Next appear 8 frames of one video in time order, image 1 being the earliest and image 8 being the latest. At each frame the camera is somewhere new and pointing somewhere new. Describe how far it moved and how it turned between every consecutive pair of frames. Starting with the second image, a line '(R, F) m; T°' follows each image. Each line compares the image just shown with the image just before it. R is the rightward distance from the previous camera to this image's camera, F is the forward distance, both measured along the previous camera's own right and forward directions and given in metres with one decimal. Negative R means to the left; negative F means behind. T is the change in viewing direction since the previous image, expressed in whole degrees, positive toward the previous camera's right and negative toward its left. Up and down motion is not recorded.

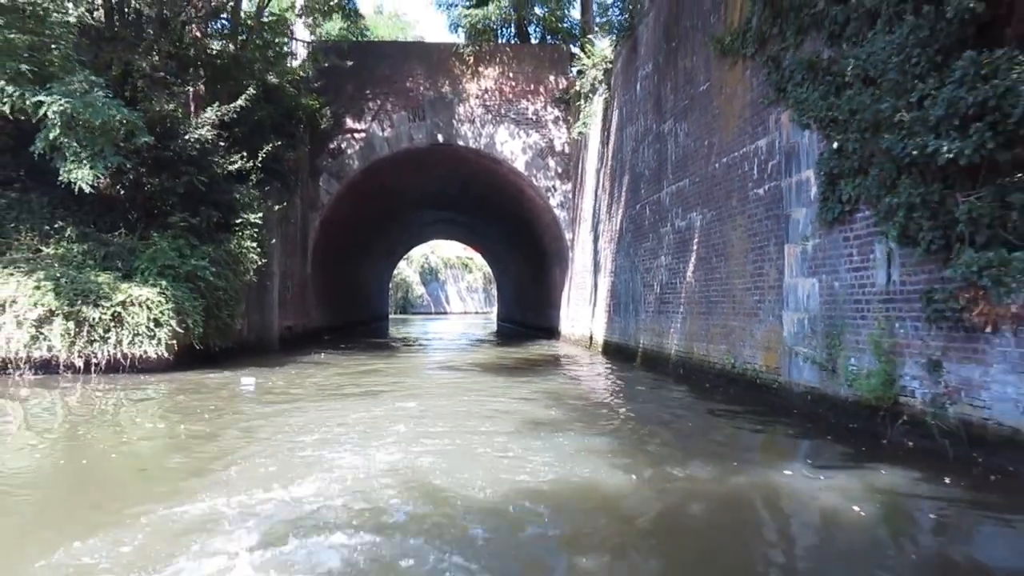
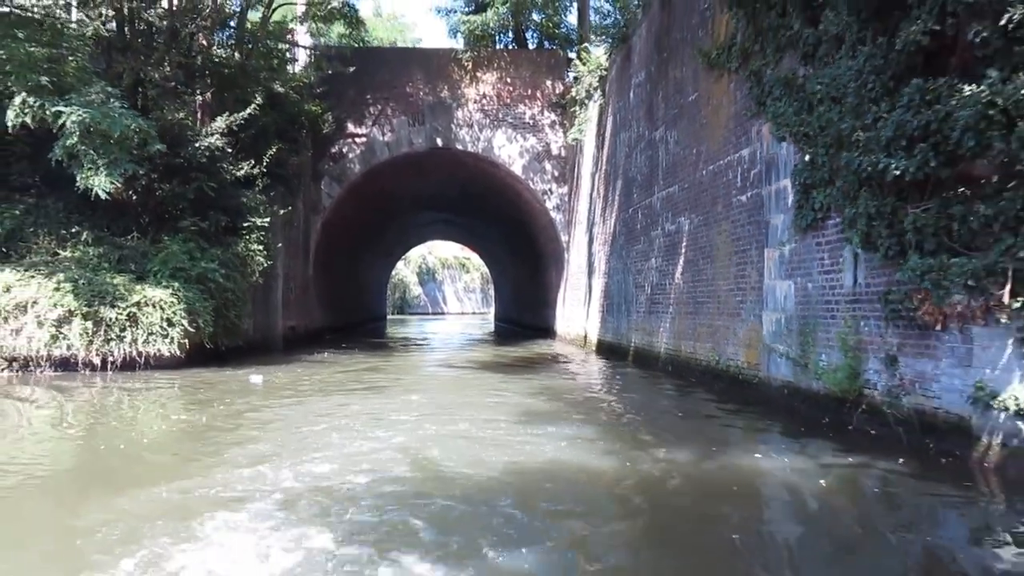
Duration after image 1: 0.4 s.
(0.0, -0.4) m; 0°
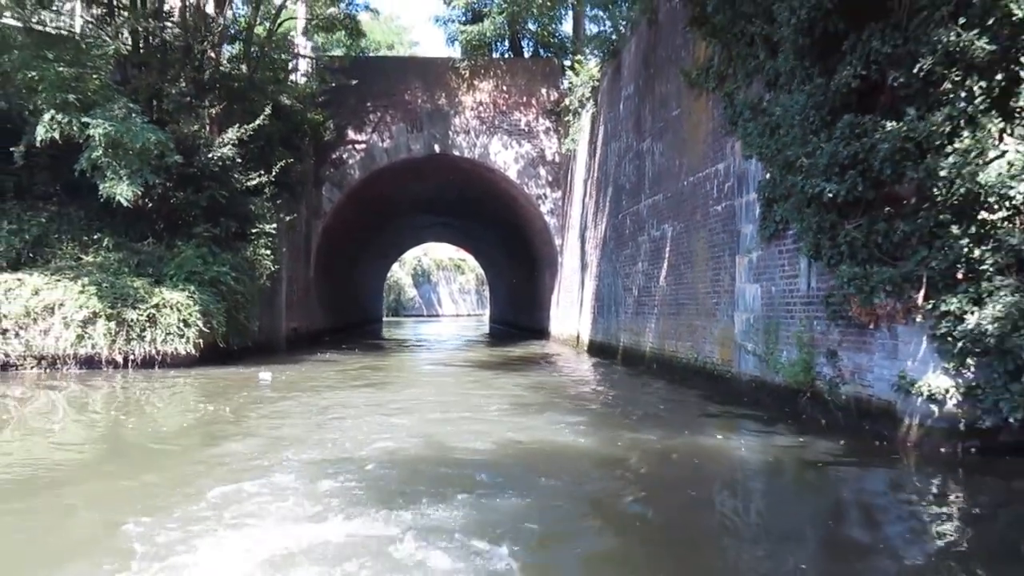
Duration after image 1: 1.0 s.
(0.0, -0.7) m; 0°
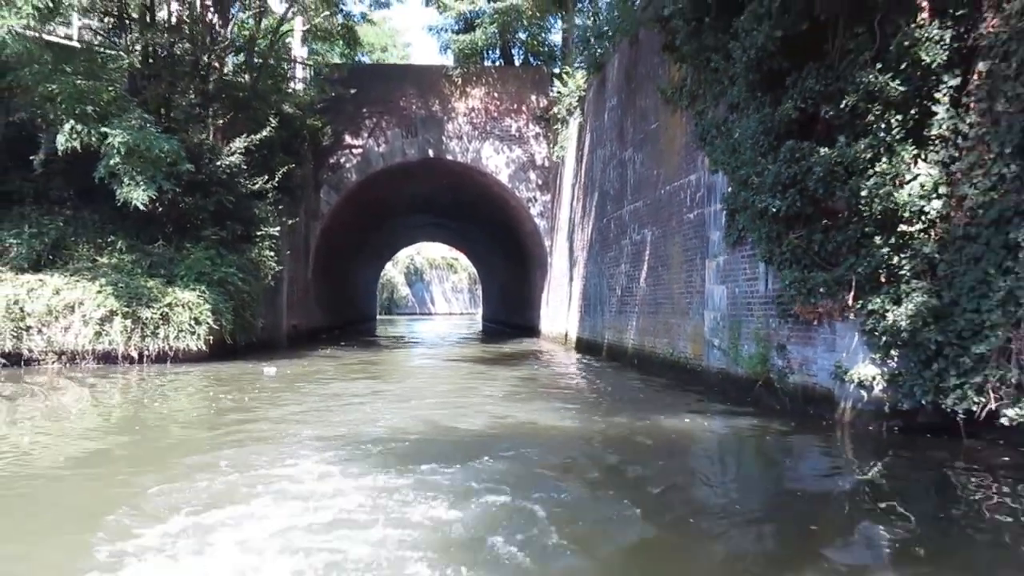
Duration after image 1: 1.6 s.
(0.0, -0.7) m; 0°
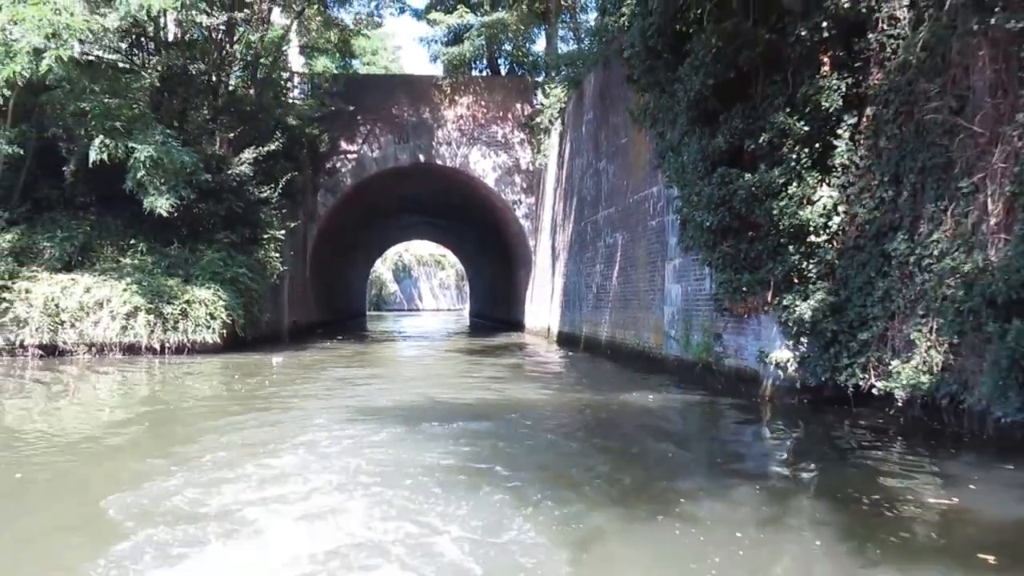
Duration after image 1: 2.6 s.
(0.0, -1.2) m; +1°
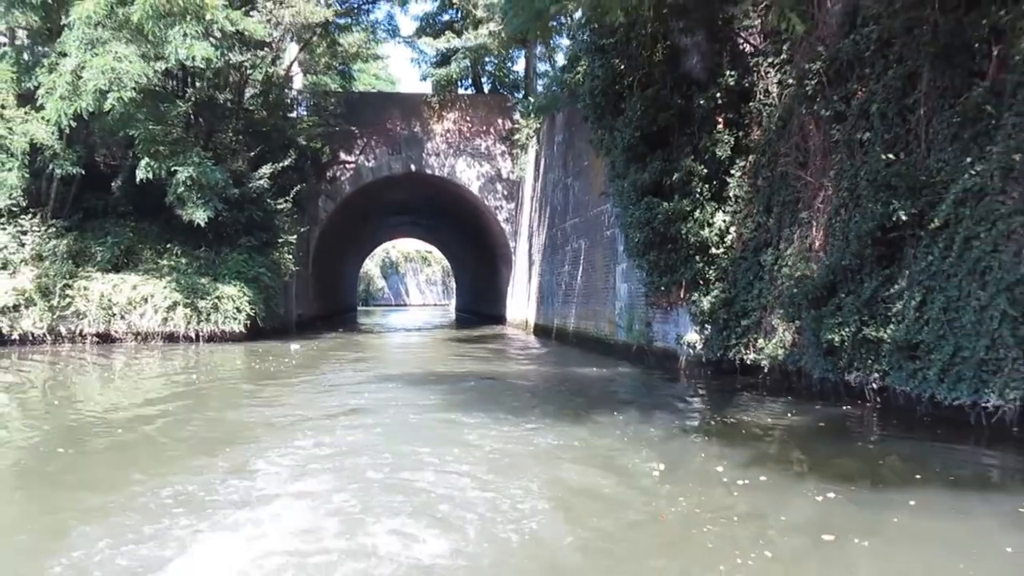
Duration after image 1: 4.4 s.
(0.0, -2.2) m; +1°
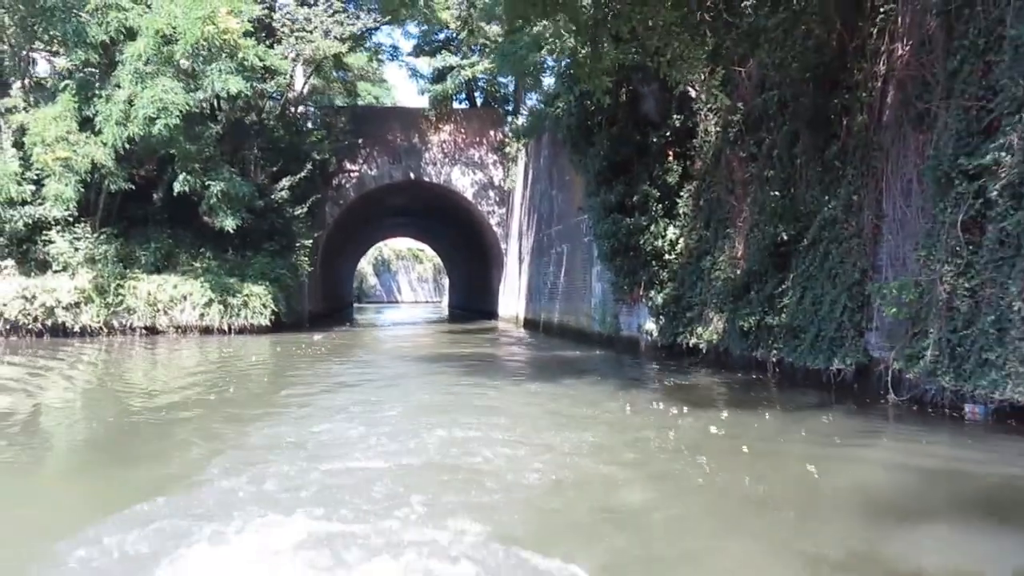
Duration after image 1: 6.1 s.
(0.0, -2.0) m; 0°
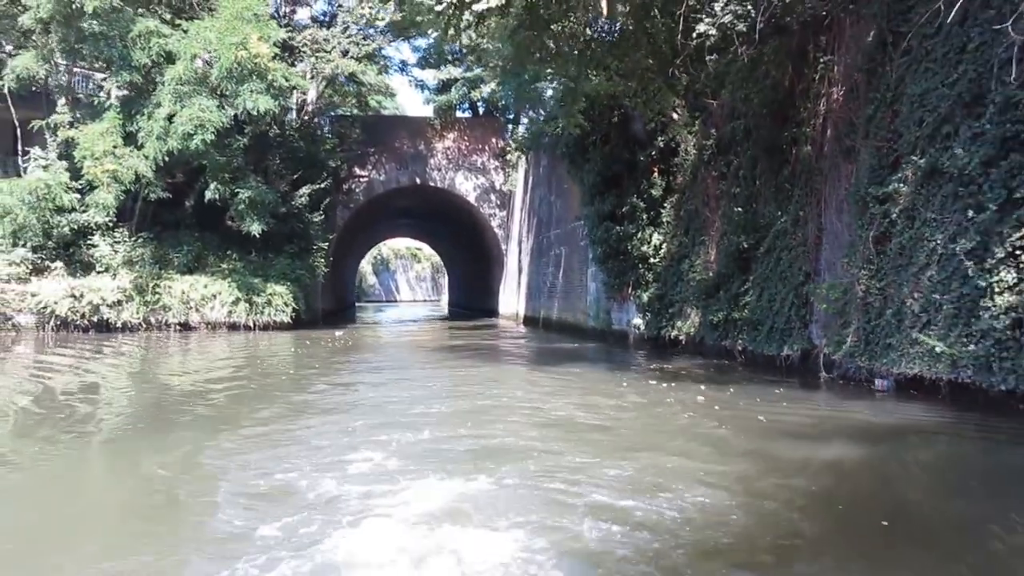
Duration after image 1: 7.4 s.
(-0.1, -1.5) m; 0°
